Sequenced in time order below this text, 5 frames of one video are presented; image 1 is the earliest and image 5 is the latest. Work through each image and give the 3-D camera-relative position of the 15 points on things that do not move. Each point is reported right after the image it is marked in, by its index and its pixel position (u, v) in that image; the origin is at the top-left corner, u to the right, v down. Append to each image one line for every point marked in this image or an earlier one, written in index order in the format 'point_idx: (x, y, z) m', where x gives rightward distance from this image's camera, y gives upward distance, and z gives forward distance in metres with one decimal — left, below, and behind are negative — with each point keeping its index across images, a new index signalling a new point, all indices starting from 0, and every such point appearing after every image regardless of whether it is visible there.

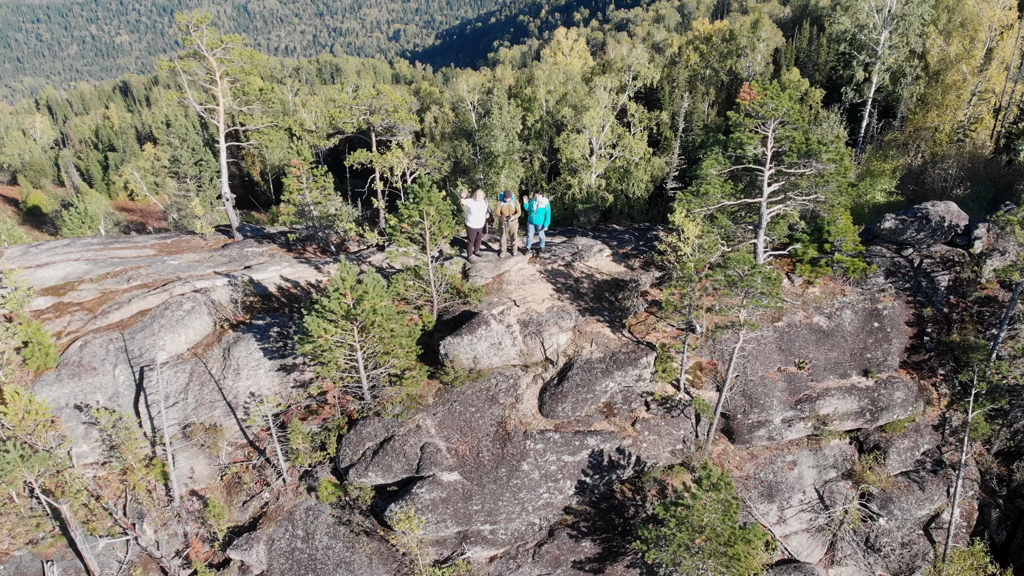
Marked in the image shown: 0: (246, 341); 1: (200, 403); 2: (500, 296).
0: (-5.5, -1.1, +19.2) m
1: (-6.3, -2.3, +18.8) m
2: (-0.2, -0.2, +19.1) m
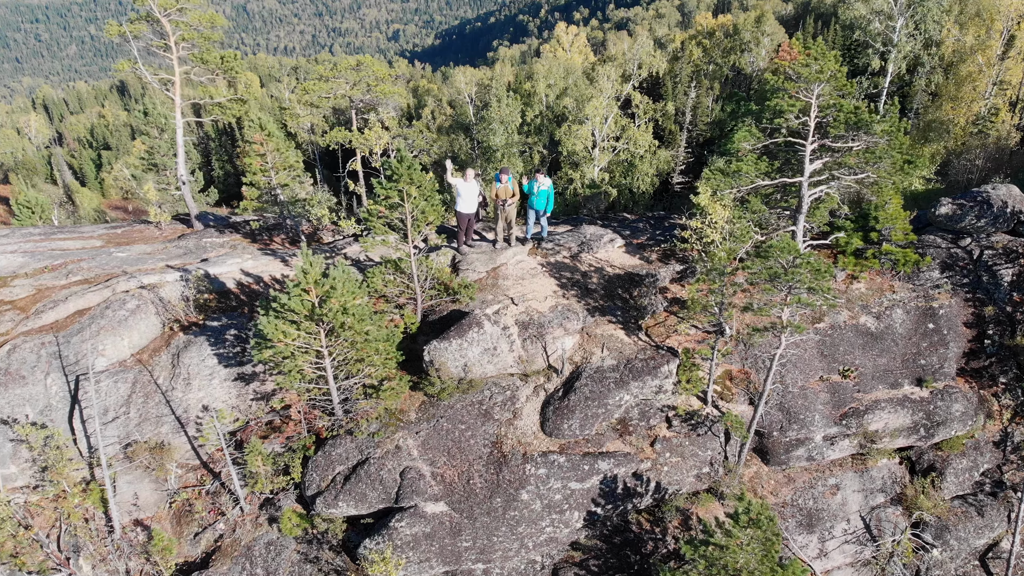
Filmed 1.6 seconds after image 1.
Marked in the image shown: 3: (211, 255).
0: (-5.5, -1.0, +16.4) m
1: (-6.3, -2.2, +16.1) m
2: (-0.3, -0.1, +16.4) m
3: (-6.0, +0.7, +18.6) m
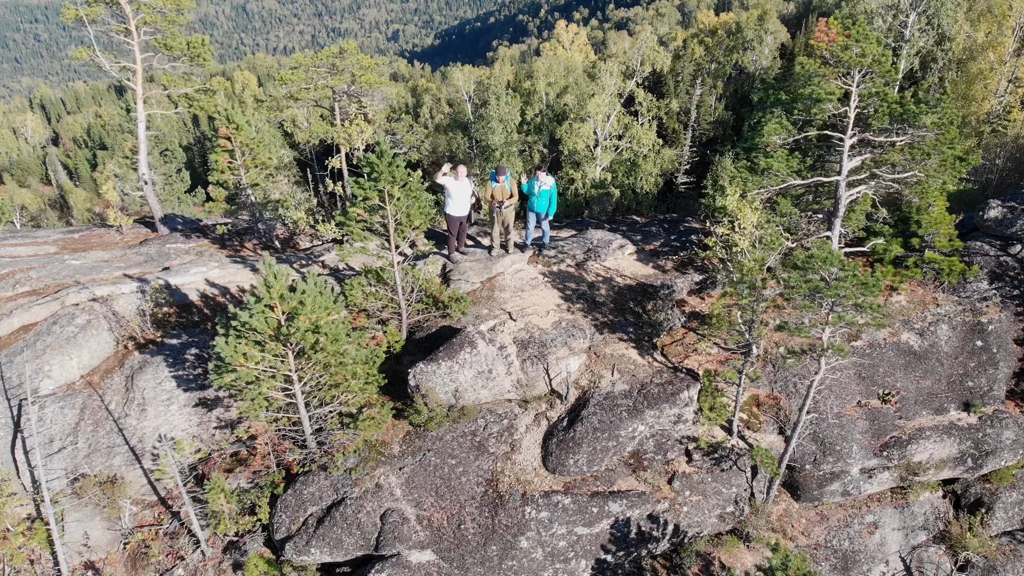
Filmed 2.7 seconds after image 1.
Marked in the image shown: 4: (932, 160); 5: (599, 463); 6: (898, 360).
0: (-5.6, -1.2, +14.6) m
1: (-6.3, -2.4, +14.2) m
2: (-0.3, -0.3, +14.5) m
3: (-6.0, +0.4, +16.7) m
4: (+6.1, +1.8, +13.5) m
5: (+1.2, -2.4, +12.8) m
6: (+6.2, -1.2, +15.2) m
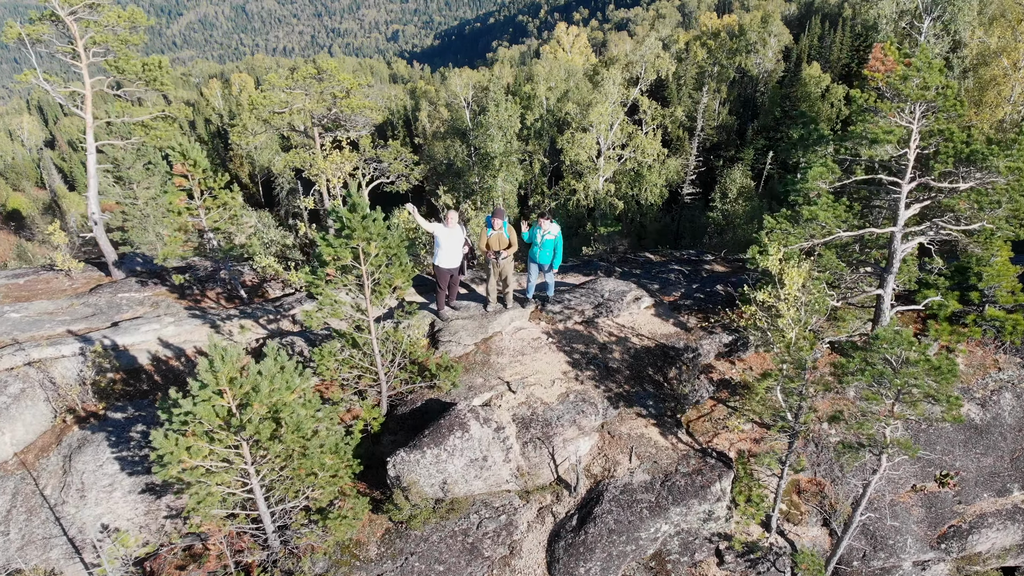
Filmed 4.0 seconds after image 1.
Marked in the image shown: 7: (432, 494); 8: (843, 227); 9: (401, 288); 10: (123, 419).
0: (-5.6, -2.1, +12.5) m
1: (-6.4, -3.3, +12.2) m
2: (-0.3, -1.2, +12.5) m
3: (-6.1, -0.4, +14.7) m
4: (+6.0, +1.0, +11.5) m
5: (+1.2, -3.3, +10.8) m
6: (+6.2, -2.0, +13.2) m
7: (-1.0, -2.5, +11.3) m
8: (+4.2, +0.8, +12.0) m
9: (-1.4, 0.0, +11.5) m
10: (-5.4, -1.8, +12.9) m
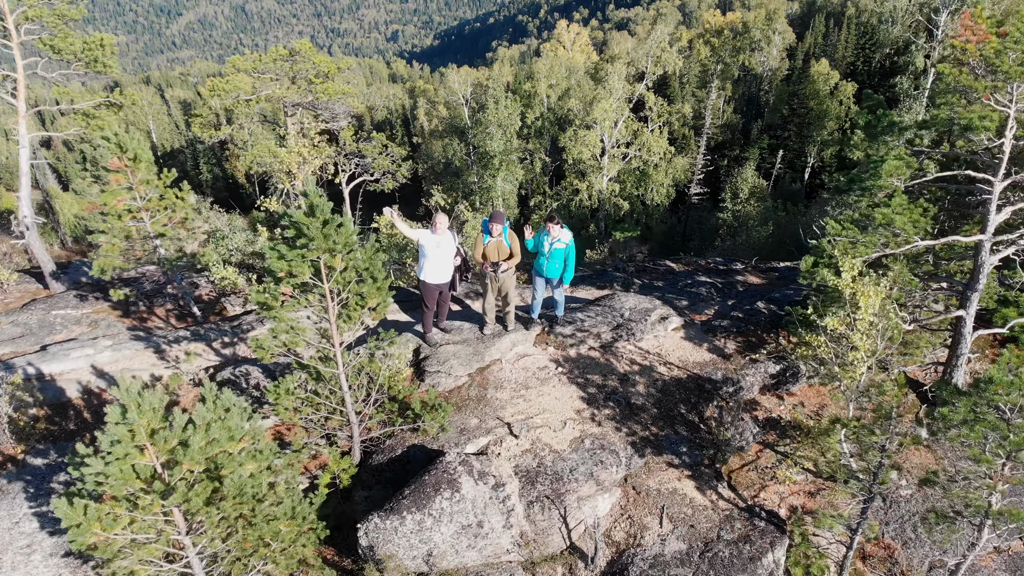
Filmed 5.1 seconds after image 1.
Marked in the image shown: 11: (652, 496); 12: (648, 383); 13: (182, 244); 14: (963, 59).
0: (-5.5, -2.3, +10.3) m
1: (-6.3, -3.5, +9.9) m
2: (-0.3, -1.4, +10.3) m
3: (-6.0, -0.6, +12.4) m
4: (+6.1, +0.8, +9.2) m
5: (+1.2, -3.5, +8.6) m
6: (+6.2, -2.2, +10.9) m
7: (-0.9, -2.7, +9.1) m
8: (+4.2, +0.6, +9.8) m
9: (-1.3, -0.2, +9.3) m
10: (-5.3, -2.0, +10.7) m
11: (+1.4, -2.1, +9.6) m
12: (+1.6, -1.1, +10.8) m
13: (-4.5, +0.6, +13.1) m
14: (+4.4, +2.3, +9.1) m
